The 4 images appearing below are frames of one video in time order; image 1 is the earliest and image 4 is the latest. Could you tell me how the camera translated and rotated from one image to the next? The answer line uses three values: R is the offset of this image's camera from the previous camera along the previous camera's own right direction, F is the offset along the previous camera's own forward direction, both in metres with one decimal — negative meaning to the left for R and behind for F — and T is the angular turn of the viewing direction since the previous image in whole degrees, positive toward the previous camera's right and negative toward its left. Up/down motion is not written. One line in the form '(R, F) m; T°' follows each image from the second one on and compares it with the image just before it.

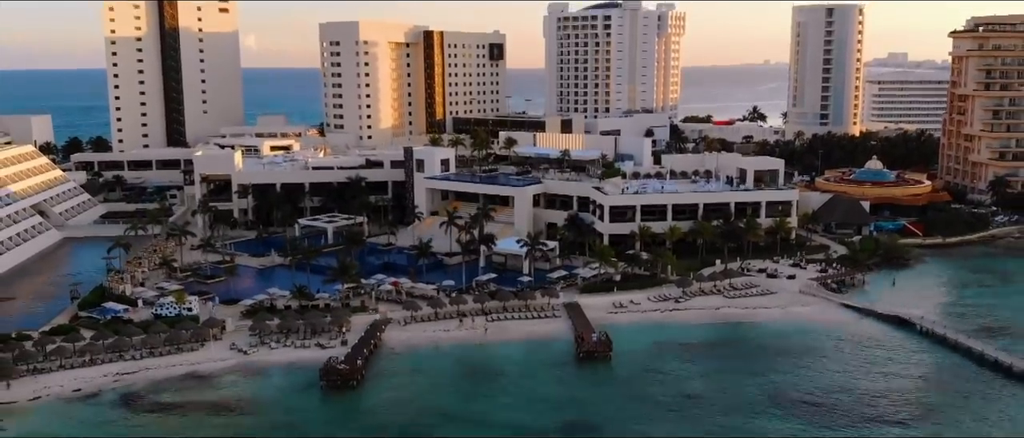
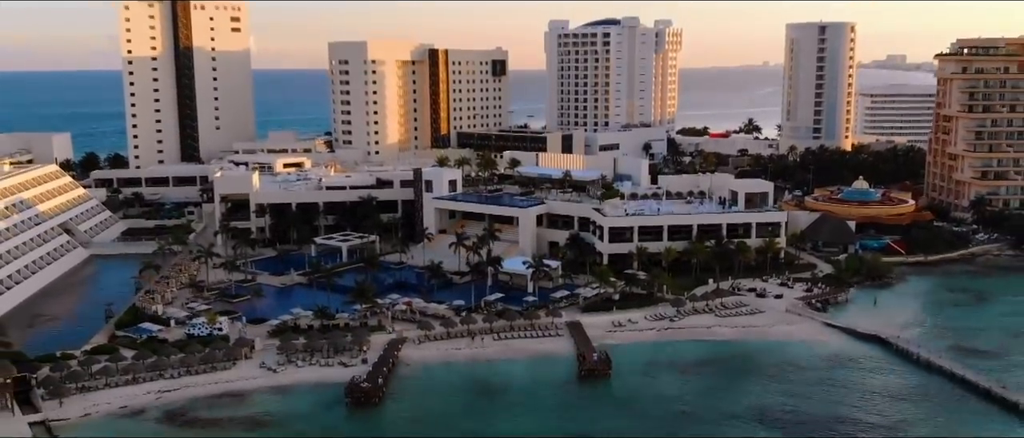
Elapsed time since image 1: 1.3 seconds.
(-0.5, -3.9) m; 0°
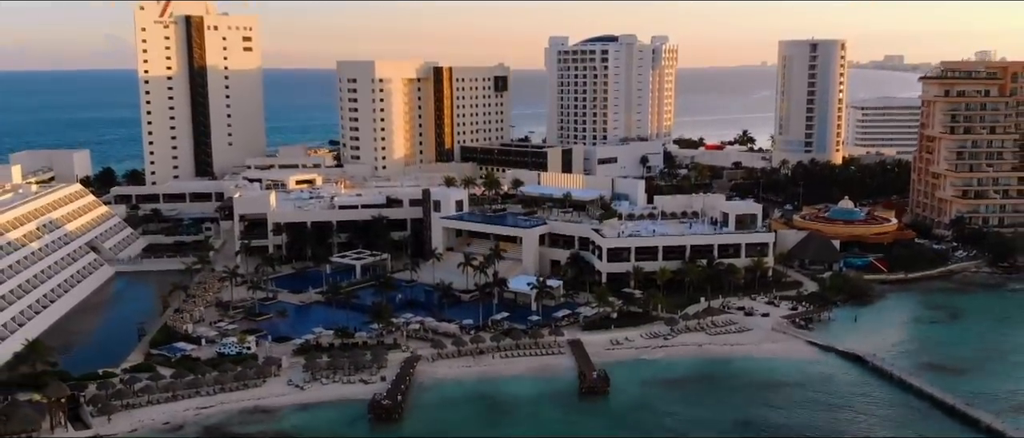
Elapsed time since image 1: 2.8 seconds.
(-0.5, -4.4) m; 0°
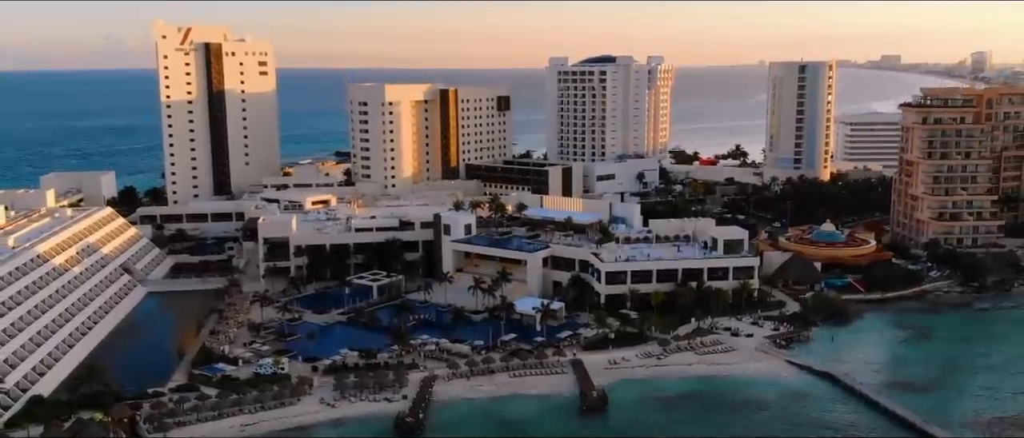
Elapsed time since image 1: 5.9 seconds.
(-0.7, -6.3) m; 0°
